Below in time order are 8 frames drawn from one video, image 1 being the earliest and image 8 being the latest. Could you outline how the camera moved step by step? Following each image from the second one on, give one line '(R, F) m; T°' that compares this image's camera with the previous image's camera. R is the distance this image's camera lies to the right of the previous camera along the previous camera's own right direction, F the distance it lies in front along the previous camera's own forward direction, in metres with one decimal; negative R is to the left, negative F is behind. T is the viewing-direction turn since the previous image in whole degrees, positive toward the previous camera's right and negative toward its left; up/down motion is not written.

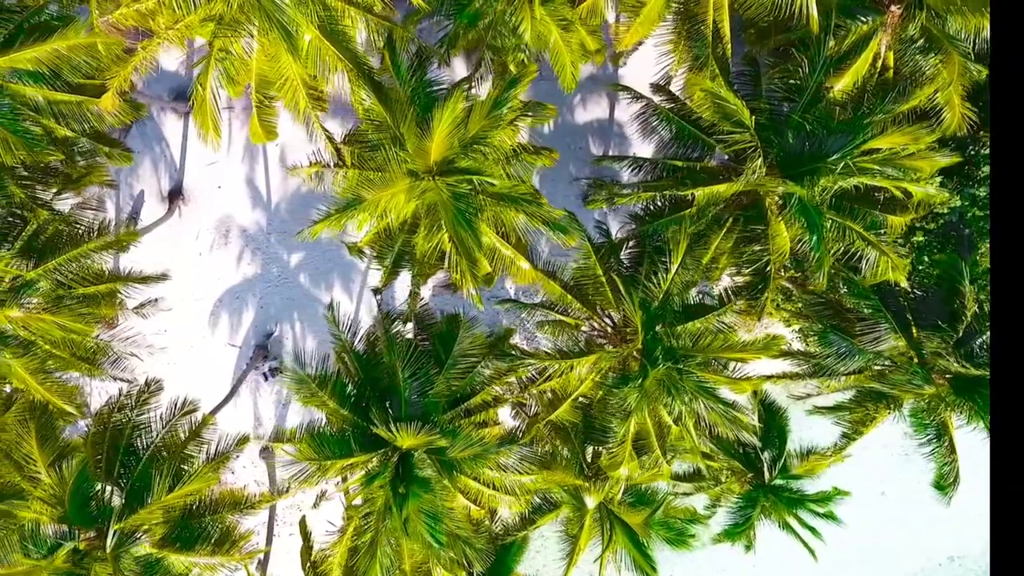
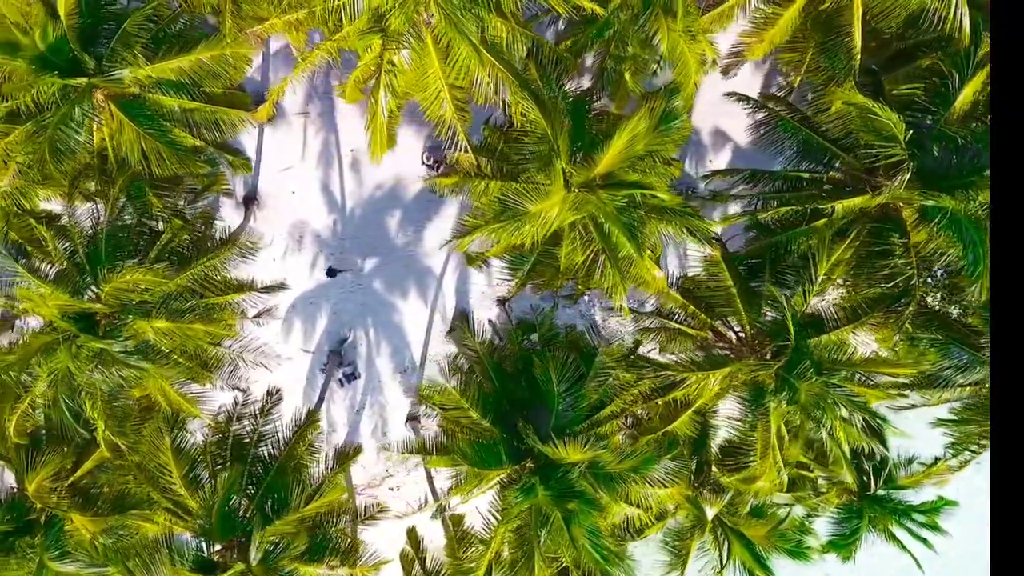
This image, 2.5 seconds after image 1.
(-1.2, 0.0) m; 0°
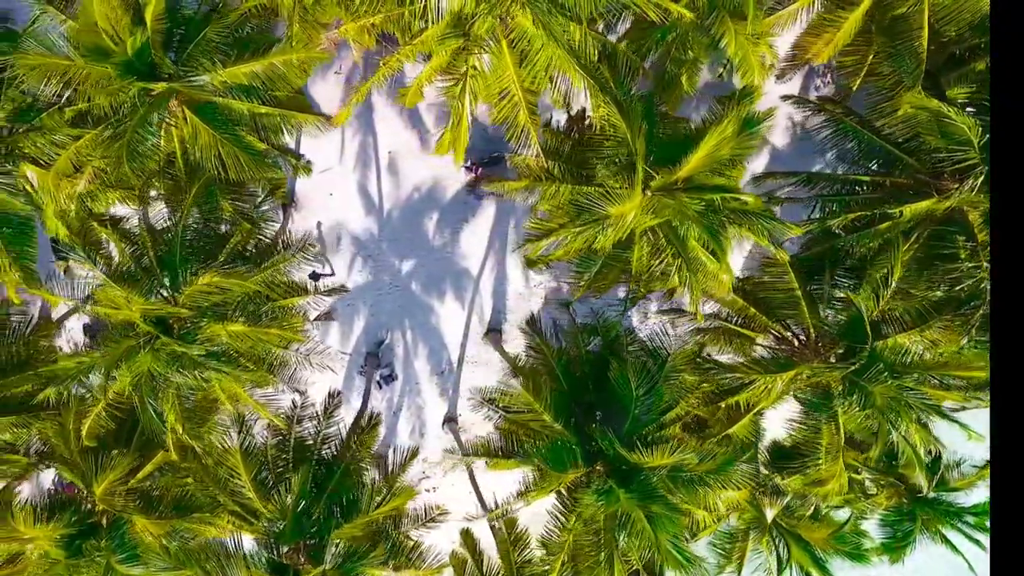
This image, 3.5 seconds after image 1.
(-0.6, 0.0) m; 0°
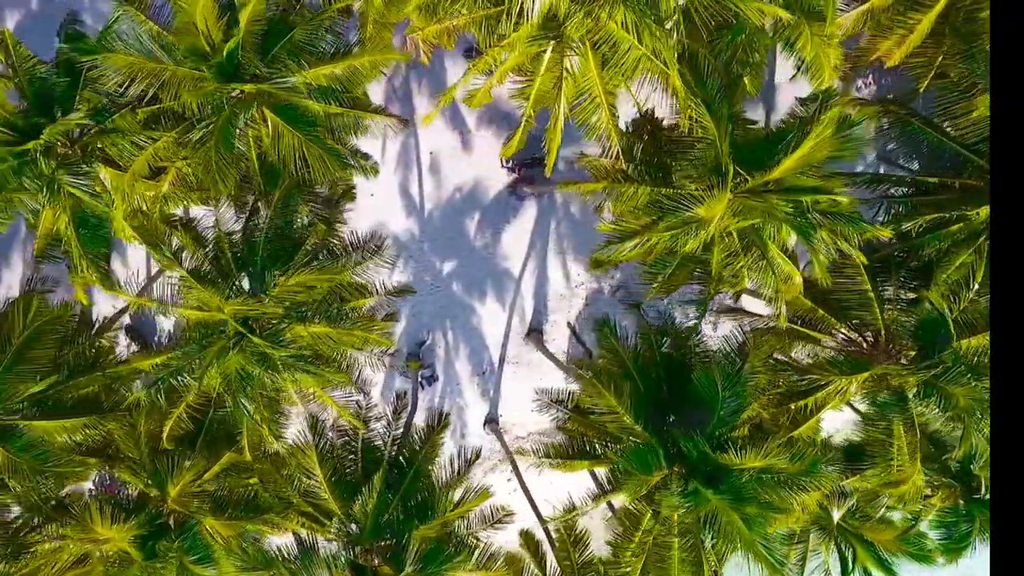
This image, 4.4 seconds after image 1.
(-0.6, 0.0) m; 0°
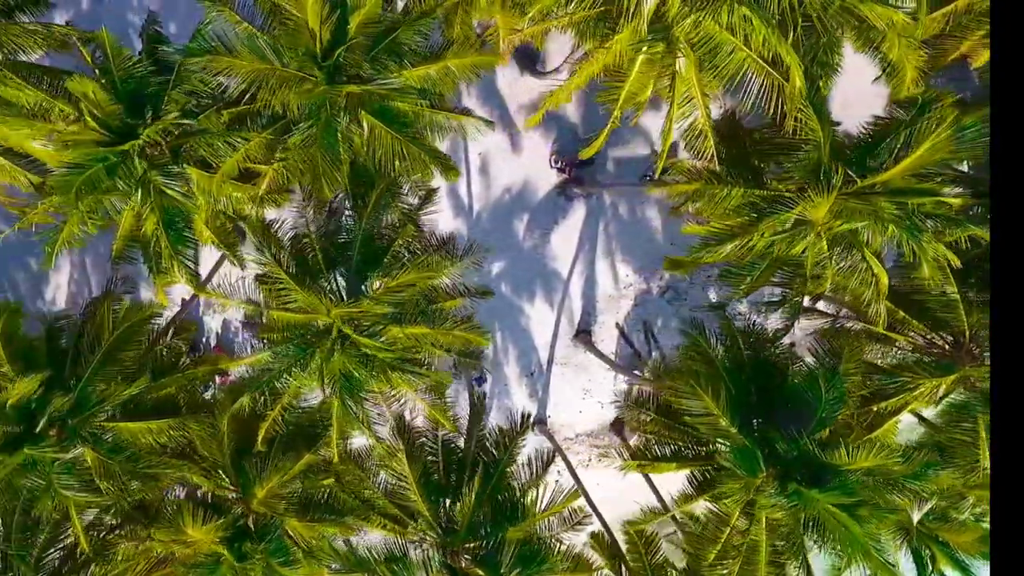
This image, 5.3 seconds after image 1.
(-0.8, 0.0) m; 0°
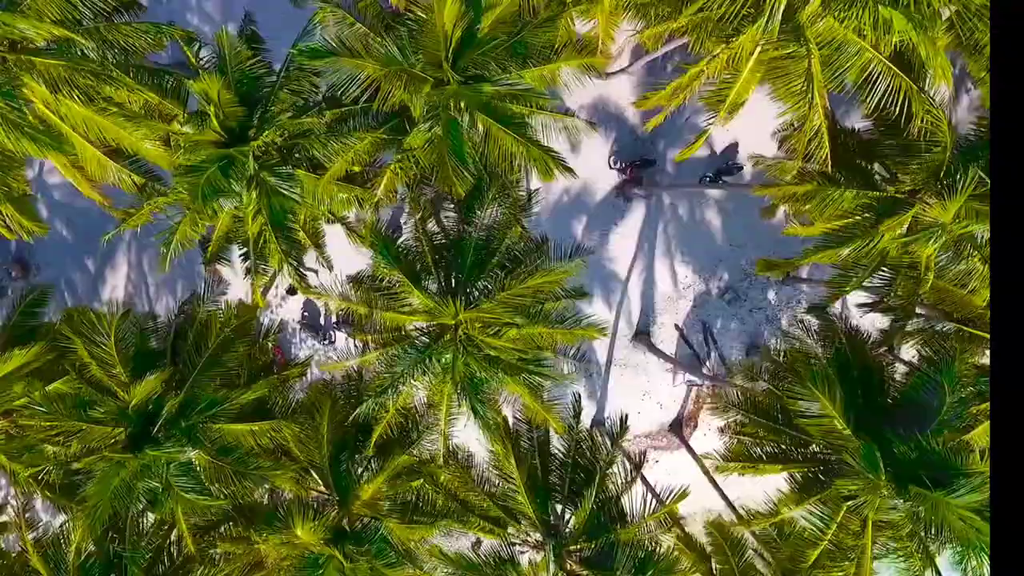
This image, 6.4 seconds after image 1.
(-0.9, 0.0) m; 0°
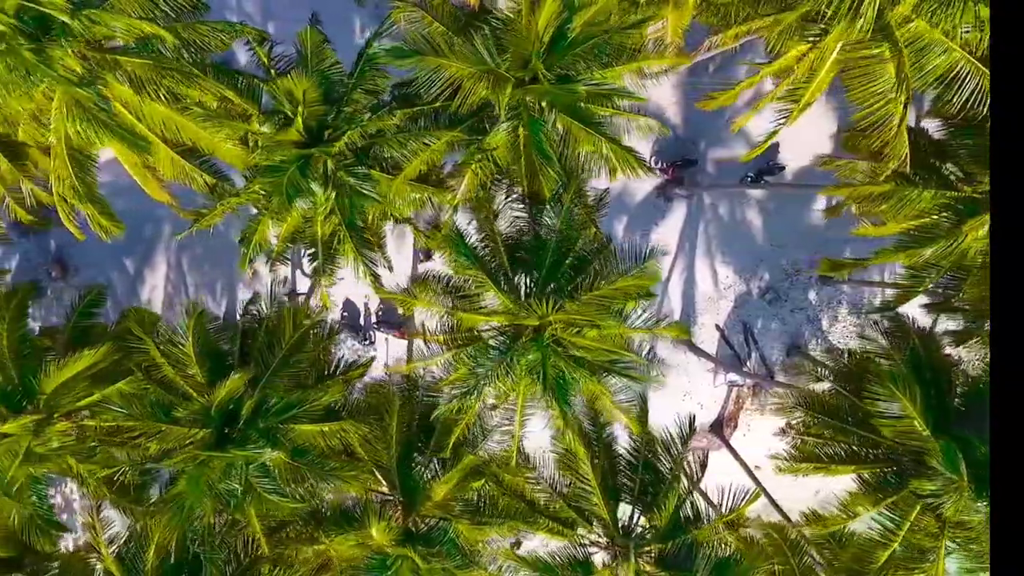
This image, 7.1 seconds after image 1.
(-0.6, 0.0) m; 0°
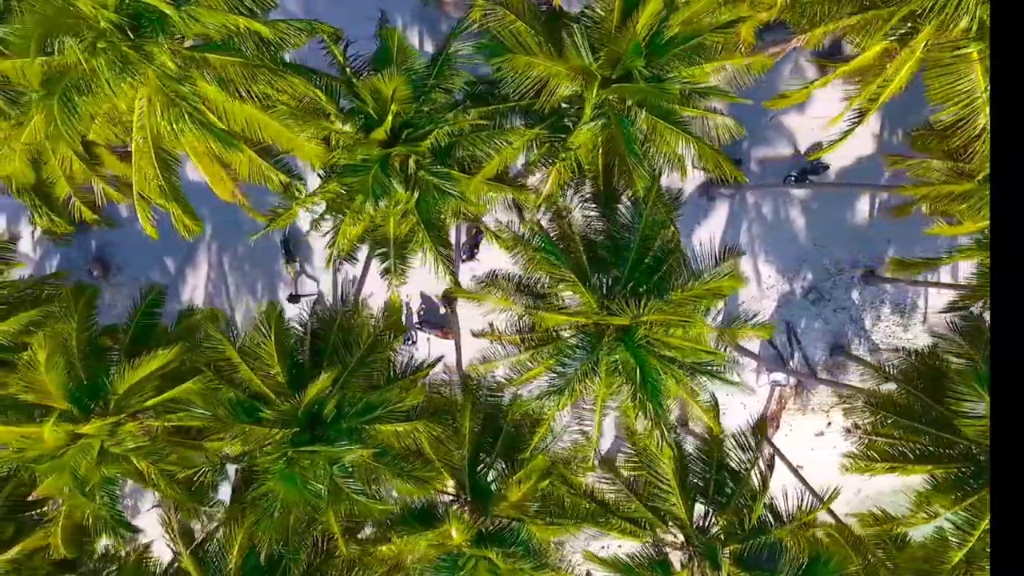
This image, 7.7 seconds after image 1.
(-0.7, 0.0) m; 0°
